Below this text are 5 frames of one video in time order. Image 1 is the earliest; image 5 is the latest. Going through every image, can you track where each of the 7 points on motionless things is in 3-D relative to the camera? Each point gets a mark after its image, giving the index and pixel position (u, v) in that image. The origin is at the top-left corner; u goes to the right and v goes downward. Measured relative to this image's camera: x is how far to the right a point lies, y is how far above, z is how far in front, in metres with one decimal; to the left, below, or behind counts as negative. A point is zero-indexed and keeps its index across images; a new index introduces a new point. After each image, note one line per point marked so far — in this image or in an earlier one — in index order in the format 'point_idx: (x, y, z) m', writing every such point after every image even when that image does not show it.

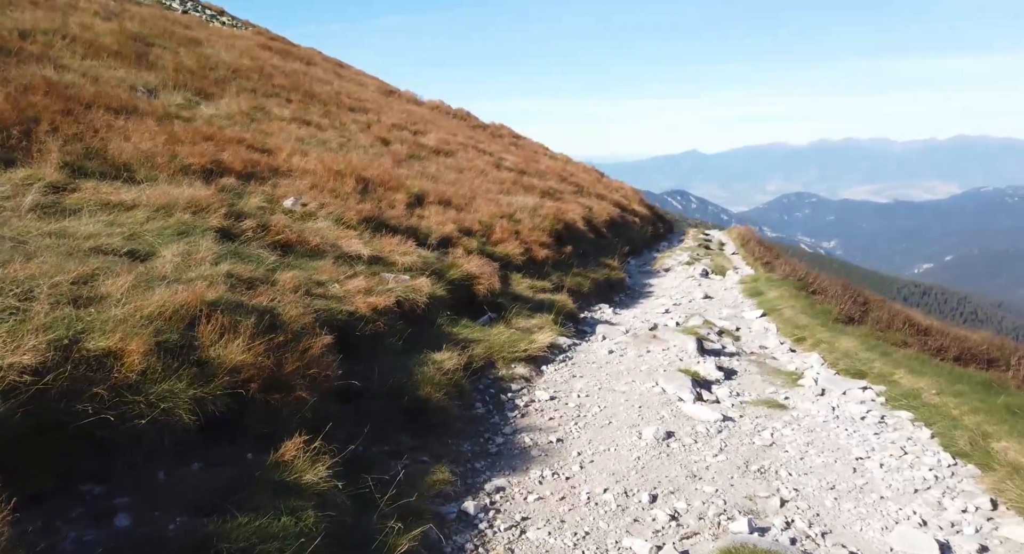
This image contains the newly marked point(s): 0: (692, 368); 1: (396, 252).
0: (+2.6, -1.3, +10.3) m
1: (-2.0, +0.5, +12.4) m
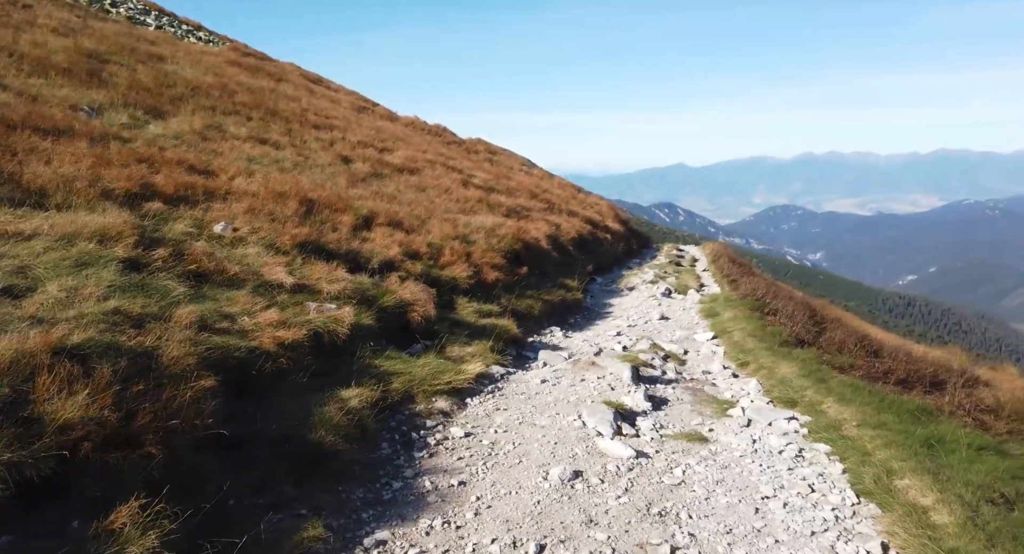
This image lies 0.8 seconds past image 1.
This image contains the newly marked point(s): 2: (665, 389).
0: (+1.5, -1.8, +10.2) m
1: (-3.2, 0.0, +12.0) m
2: (+2.7, -1.9, +12.0) m
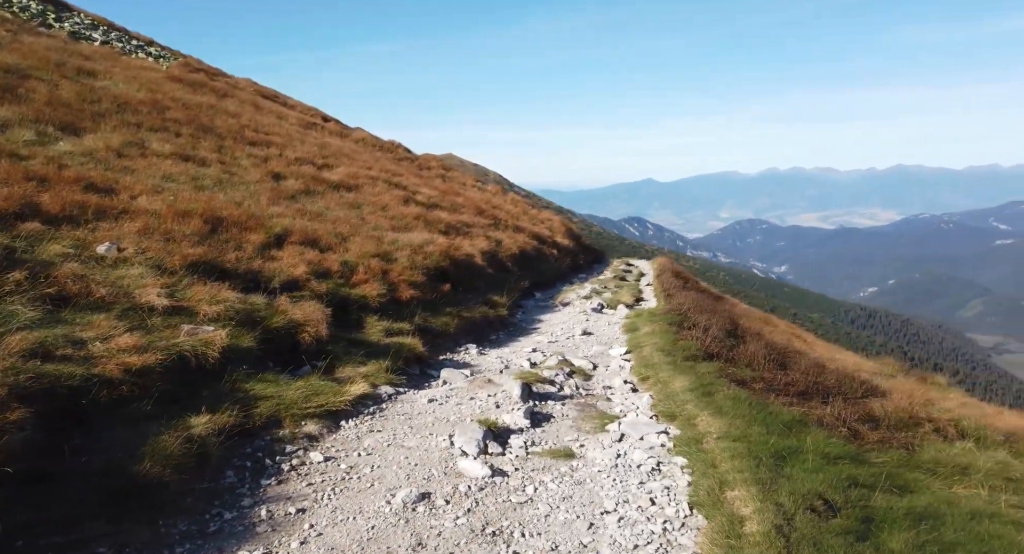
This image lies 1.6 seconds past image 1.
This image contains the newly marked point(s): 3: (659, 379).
0: (-0.3, -2.0, +10.2) m
1: (-5.1, -0.4, +11.7) m
2: (+0.8, -2.2, +12.1) m
3: (+3.3, -2.4, +16.5) m
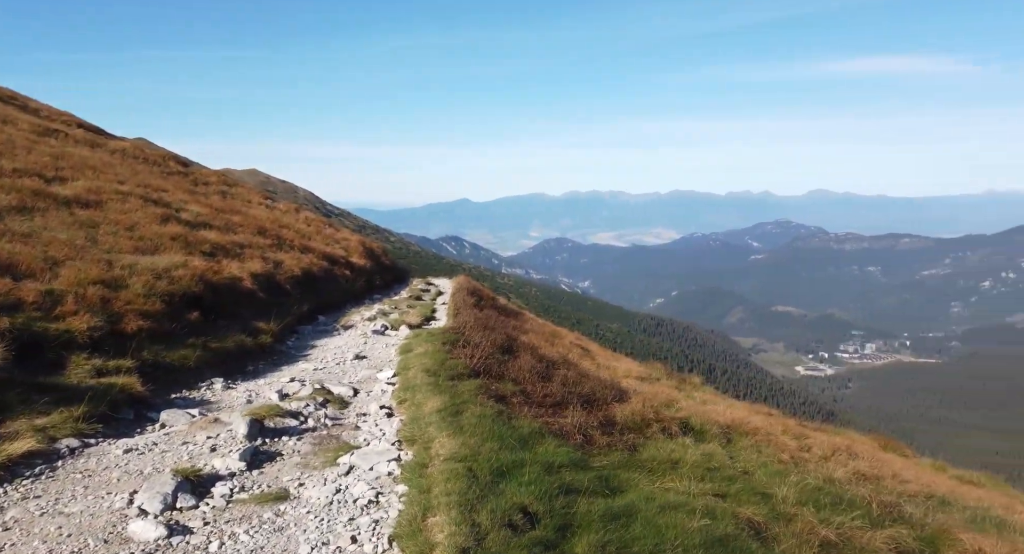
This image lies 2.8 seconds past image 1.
0: (-4.0, -2.4, +9.1) m
1: (-9.1, -1.0, +9.2) m
2: (-3.5, -2.6, +11.2) m
3: (-2.3, -2.8, +16.1) m
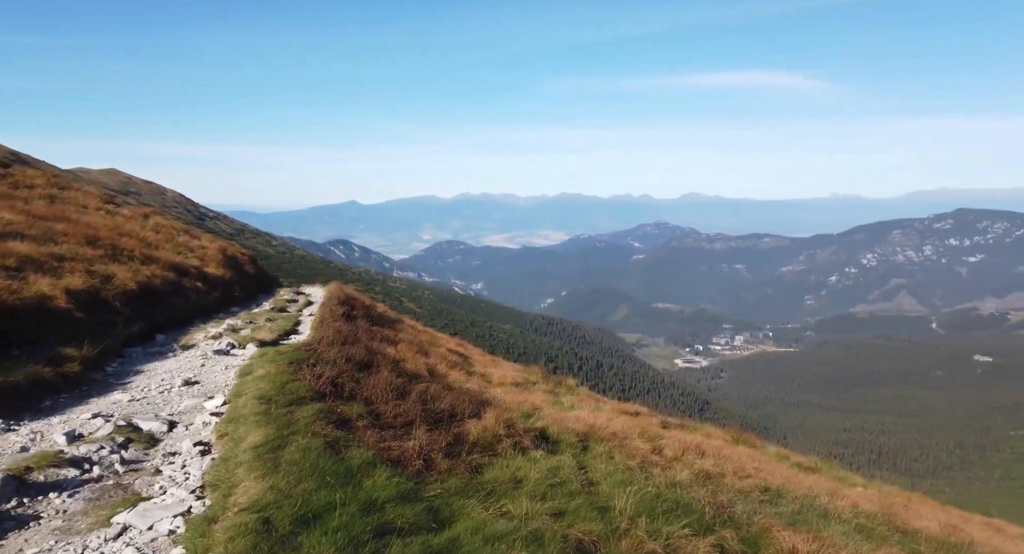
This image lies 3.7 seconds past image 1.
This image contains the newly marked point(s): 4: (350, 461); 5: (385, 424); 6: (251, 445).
0: (-6.3, -2.8, +7.6) m
1: (-11.4, -1.4, +6.8) m
2: (-6.2, -3.0, +9.7) m
3: (-5.9, -3.3, +14.8) m
4: (-3.1, -3.5, +13.3) m
5: (-3.6, -3.8, +18.3) m
6: (-5.0, -3.2, +13.7) m
